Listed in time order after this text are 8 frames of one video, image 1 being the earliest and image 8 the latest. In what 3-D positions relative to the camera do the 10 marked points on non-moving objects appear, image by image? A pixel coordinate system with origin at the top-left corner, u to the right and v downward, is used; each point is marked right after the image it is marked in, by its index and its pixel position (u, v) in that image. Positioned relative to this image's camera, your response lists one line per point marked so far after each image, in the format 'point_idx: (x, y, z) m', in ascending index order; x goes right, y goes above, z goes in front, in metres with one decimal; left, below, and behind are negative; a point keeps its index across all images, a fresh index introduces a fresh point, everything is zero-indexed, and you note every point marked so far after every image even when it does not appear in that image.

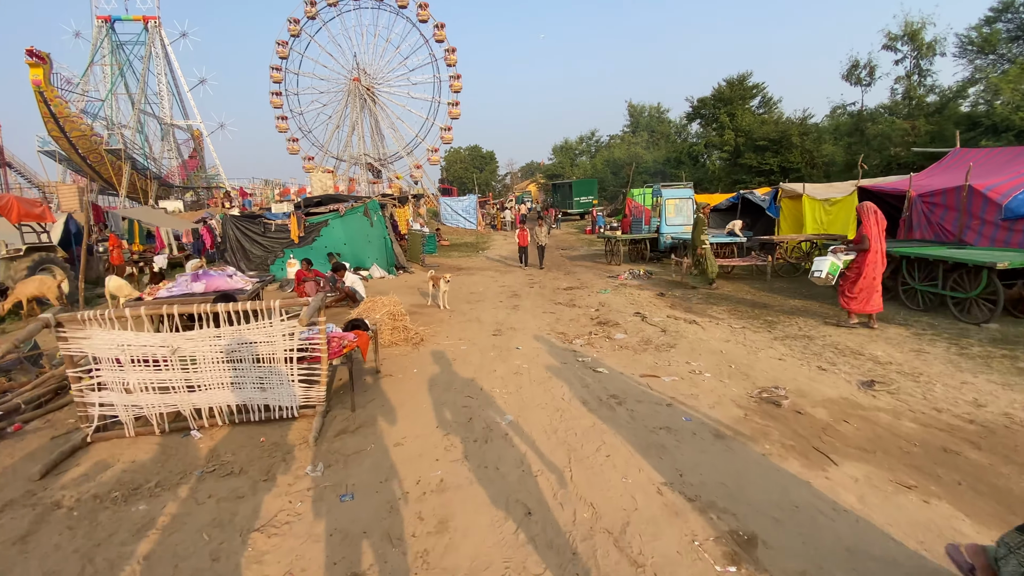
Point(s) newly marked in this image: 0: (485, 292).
0: (-0.7, -0.1, +12.2) m
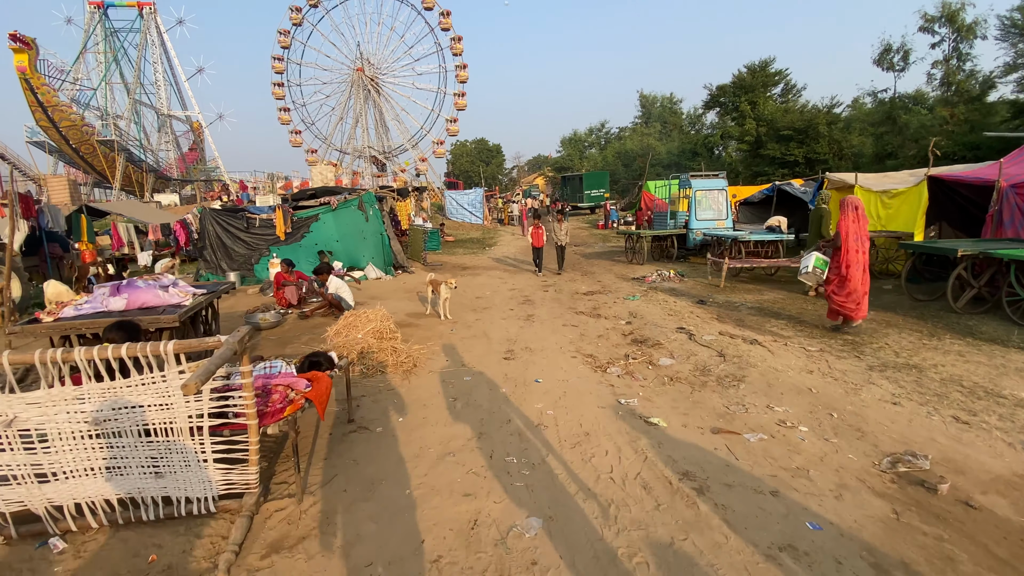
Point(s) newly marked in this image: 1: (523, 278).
0: (-0.4, -0.2, +10.6) m
1: (+0.3, +0.3, +12.5) m
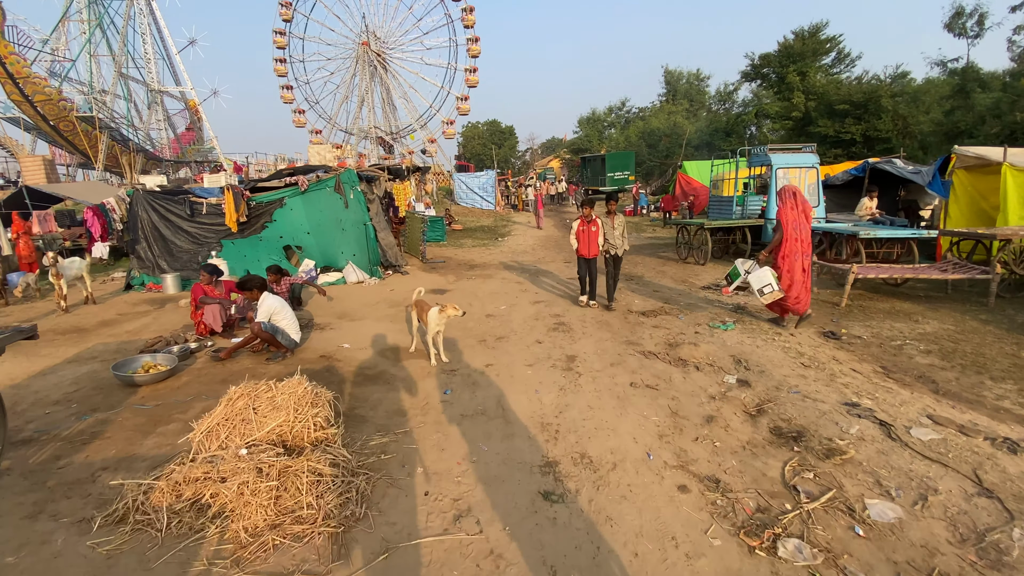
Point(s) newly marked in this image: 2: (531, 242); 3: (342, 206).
0: (0.0, -0.4, +7.4) m
1: (+0.7, +0.1, +9.4) m
2: (+0.7, +1.6, +17.1) m
3: (-3.6, +1.8, +10.2) m
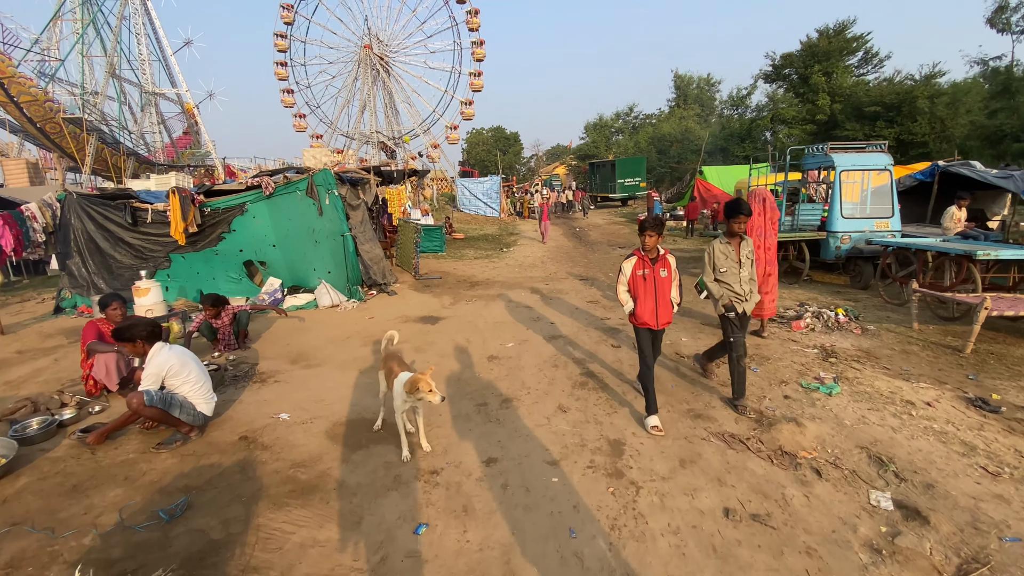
0: (+0.1, -0.8, +5.6) m
1: (+0.9, -0.4, +7.6) m
2: (+0.9, +1.1, +15.3) m
3: (-3.5, +1.3, +8.4) m
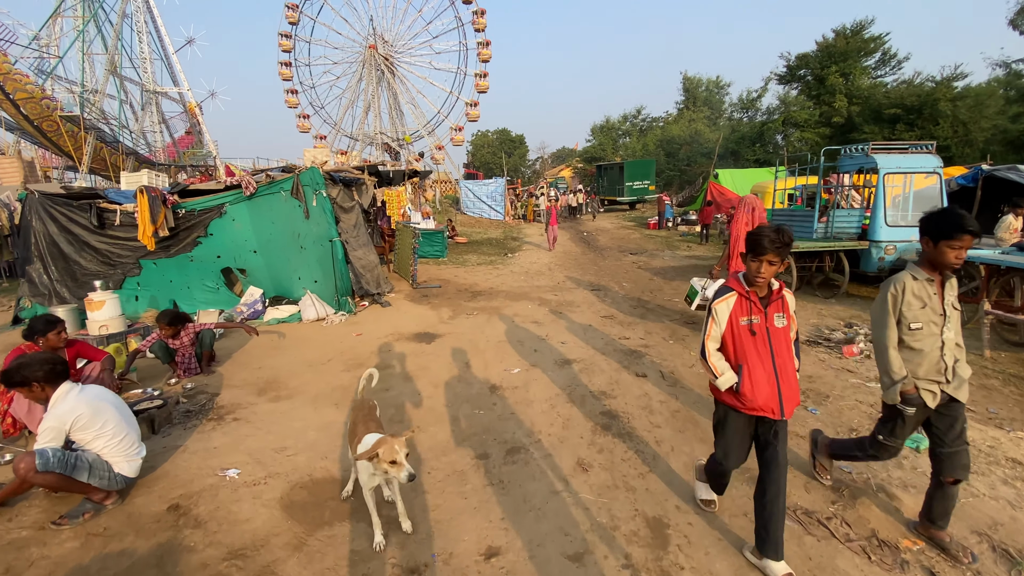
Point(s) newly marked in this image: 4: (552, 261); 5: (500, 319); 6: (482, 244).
0: (+0.2, -1.0, +4.7) m
1: (+1.0, -0.6, +6.7) m
2: (+1.1, +0.8, +14.5) m
3: (-3.4, +1.2, +7.6) m
4: (+1.2, +0.8, +14.2) m
5: (-0.2, -0.5, +7.4) m
6: (-1.1, +1.7, +18.1) m
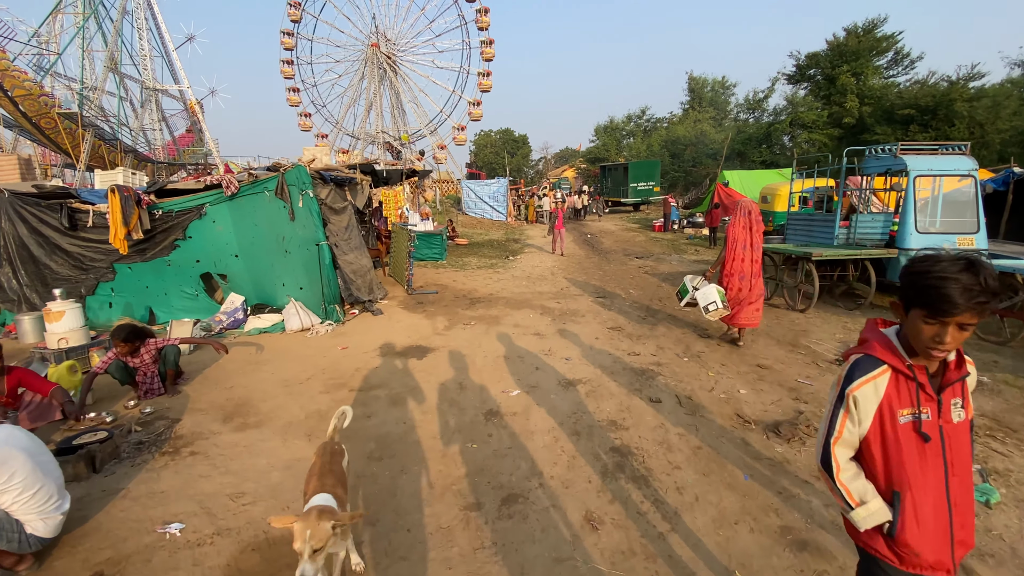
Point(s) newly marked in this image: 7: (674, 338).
0: (+0.2, -1.2, +4.2) m
1: (+1.0, -0.7, +6.2) m
2: (+1.1, +0.7, +14.0) m
3: (-3.4, +1.0, +7.1) m
4: (+1.2, +0.6, +13.6) m
5: (-0.2, -0.6, +6.8) m
6: (-1.1, +1.5, +17.6) m
7: (+2.2, -0.7, +6.4) m
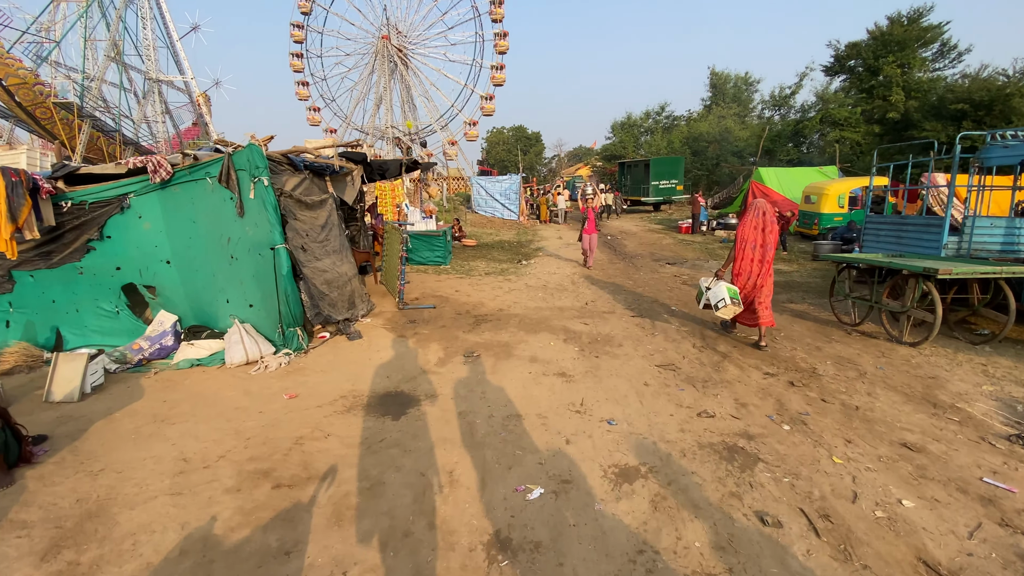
0: (+0.3, -1.4, +2.4) m
1: (+1.1, -1.0, +4.4) m
2: (+1.4, +0.4, +12.2) m
3: (-3.1, +0.9, +5.4) m
4: (+1.6, +0.4, +11.9) m
5: (0.0, -0.9, +5.1) m
6: (-0.6, +1.3, +15.8) m
7: (+2.3, -0.9, +4.6) m
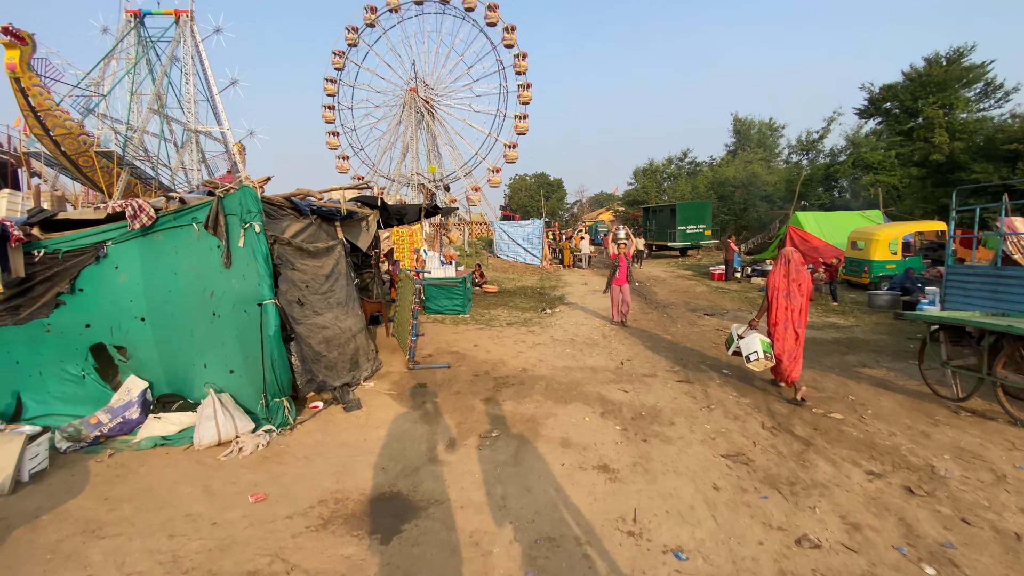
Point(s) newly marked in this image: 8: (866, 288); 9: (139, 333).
0: (+0.4, -1.8, +1.4) m
1: (+1.3, -1.5, +3.3) m
2: (+2.0, -0.8, +11.2) m
3: (-2.9, +0.2, +4.7) m
4: (+2.1, -0.8, +10.9) m
5: (+0.2, -1.4, +4.1) m
6: (+0.1, -0.2, +15.0) m
7: (+2.5, -1.5, +3.5) m
8: (+10.6, 0.0, +14.4) m
9: (-3.7, -0.4, +4.7) m
